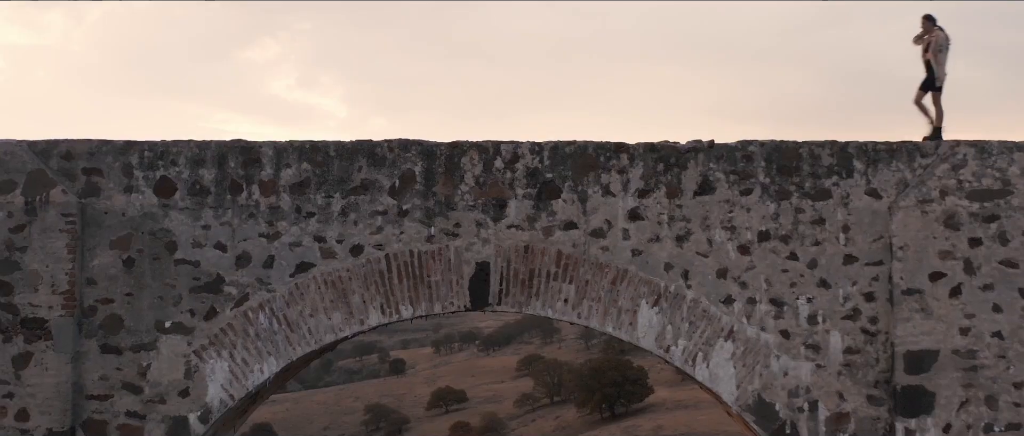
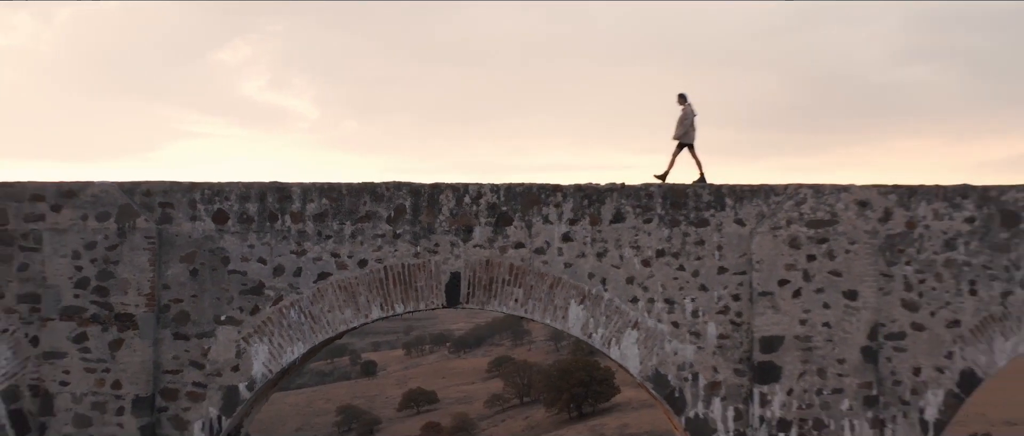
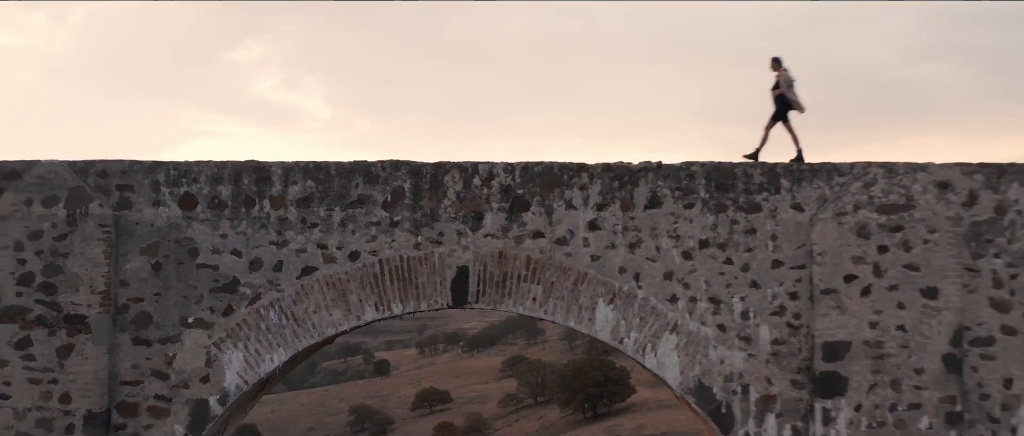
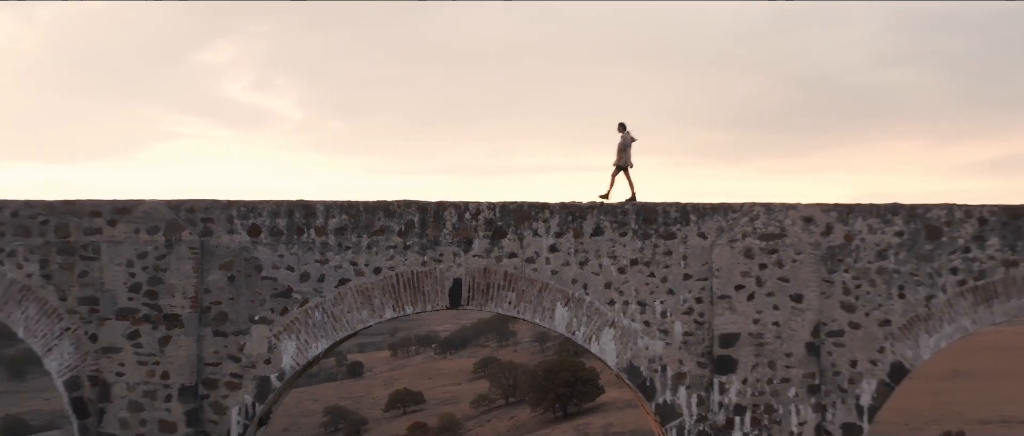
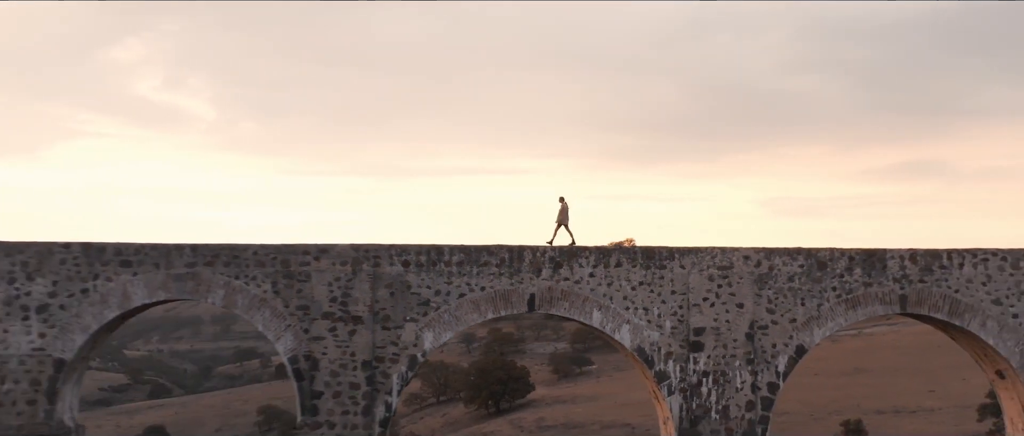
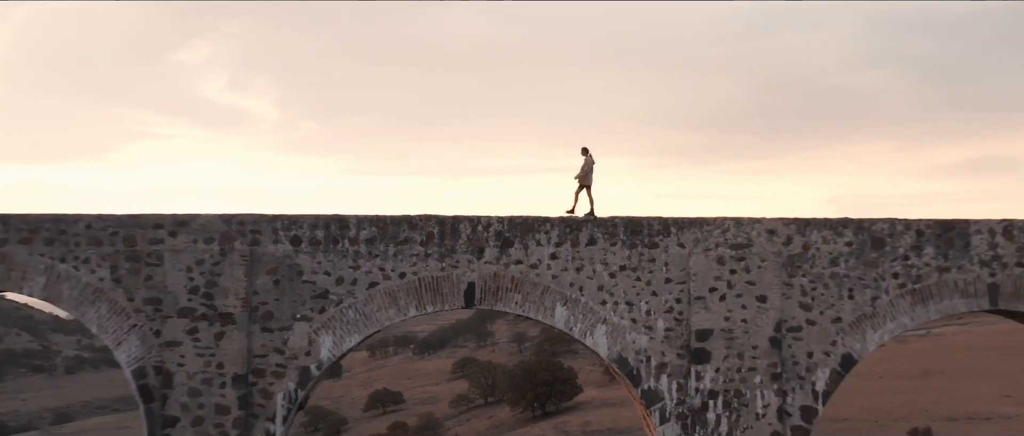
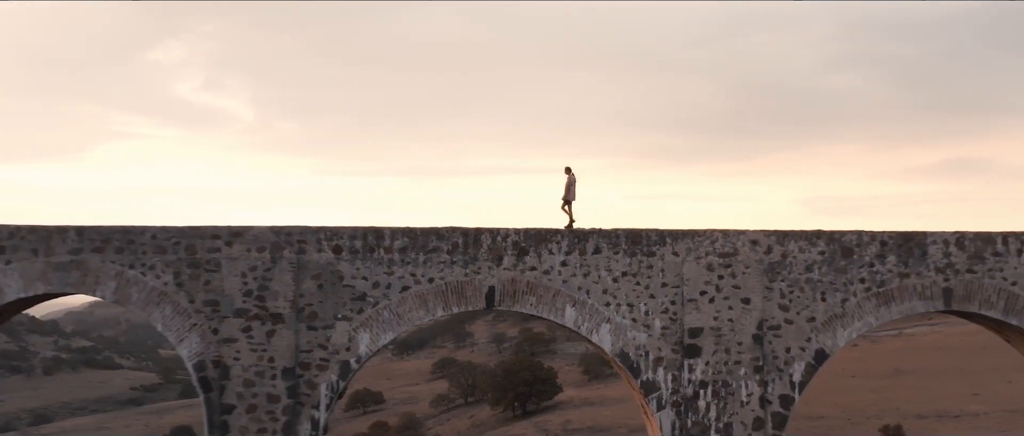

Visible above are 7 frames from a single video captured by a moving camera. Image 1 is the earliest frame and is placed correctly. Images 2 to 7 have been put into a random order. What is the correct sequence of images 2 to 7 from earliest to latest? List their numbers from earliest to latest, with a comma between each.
3, 2, 4, 6, 7, 5
